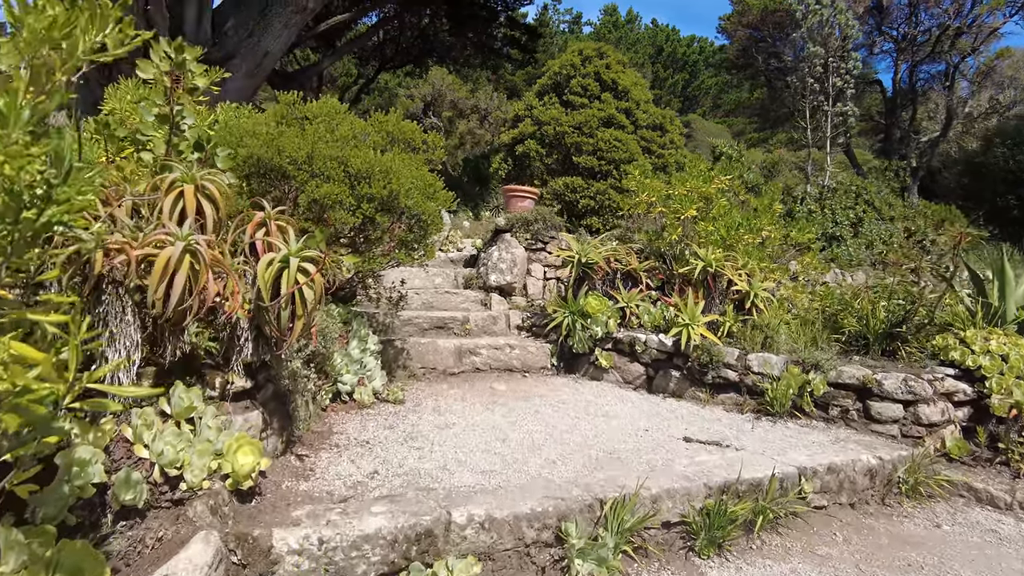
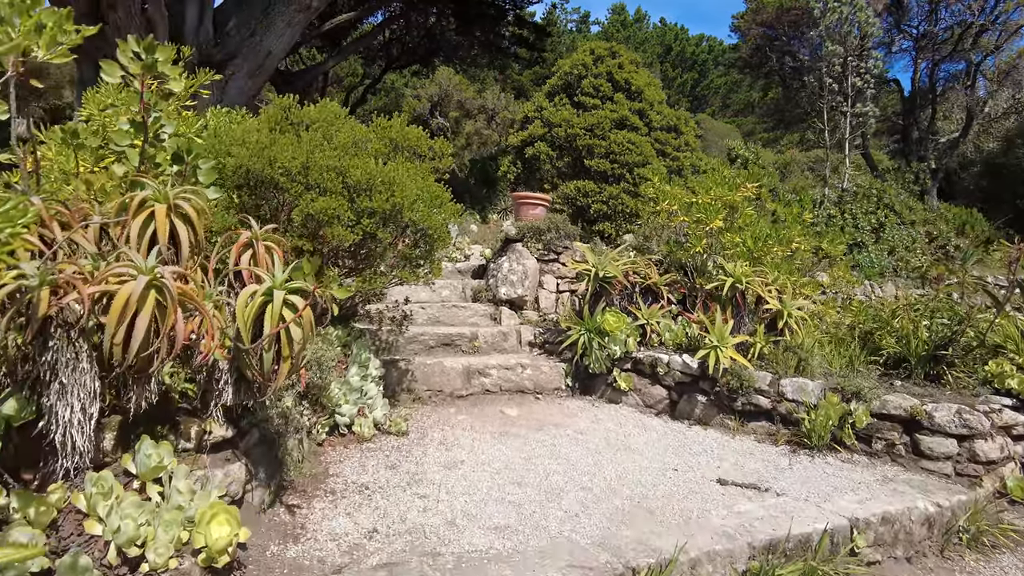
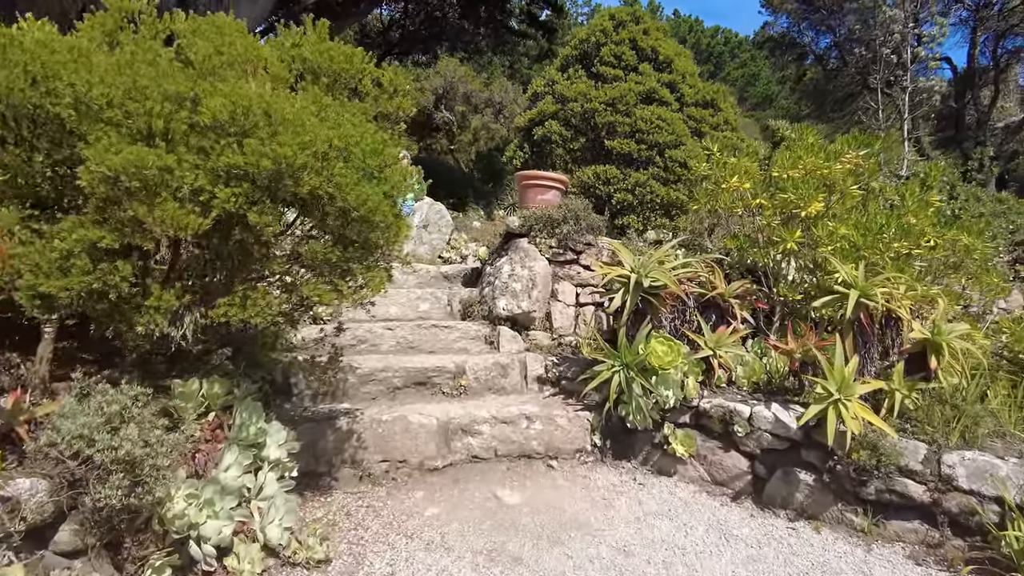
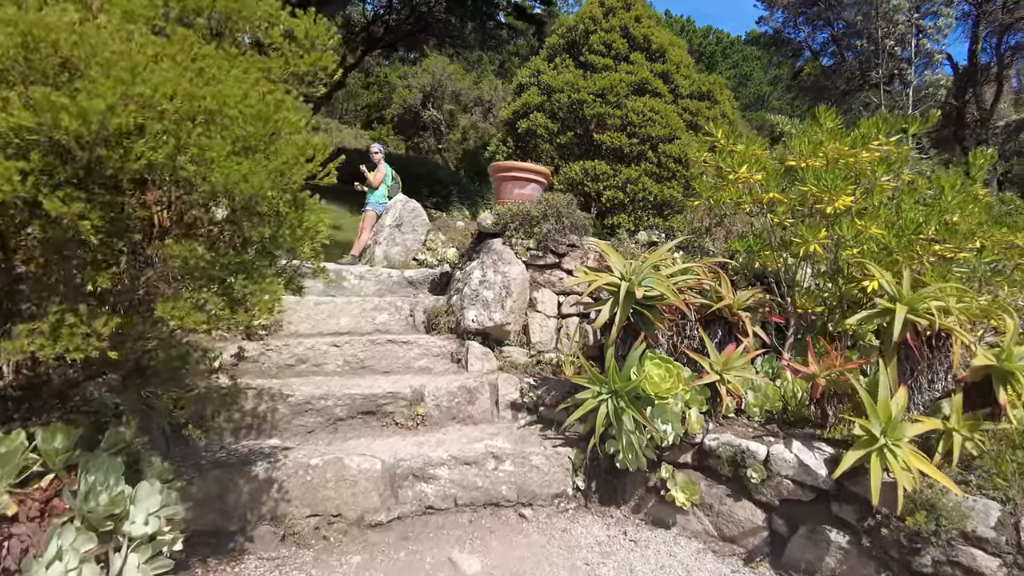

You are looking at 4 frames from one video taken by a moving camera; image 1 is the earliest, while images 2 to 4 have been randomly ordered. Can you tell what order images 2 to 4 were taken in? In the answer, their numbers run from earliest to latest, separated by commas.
2, 3, 4
